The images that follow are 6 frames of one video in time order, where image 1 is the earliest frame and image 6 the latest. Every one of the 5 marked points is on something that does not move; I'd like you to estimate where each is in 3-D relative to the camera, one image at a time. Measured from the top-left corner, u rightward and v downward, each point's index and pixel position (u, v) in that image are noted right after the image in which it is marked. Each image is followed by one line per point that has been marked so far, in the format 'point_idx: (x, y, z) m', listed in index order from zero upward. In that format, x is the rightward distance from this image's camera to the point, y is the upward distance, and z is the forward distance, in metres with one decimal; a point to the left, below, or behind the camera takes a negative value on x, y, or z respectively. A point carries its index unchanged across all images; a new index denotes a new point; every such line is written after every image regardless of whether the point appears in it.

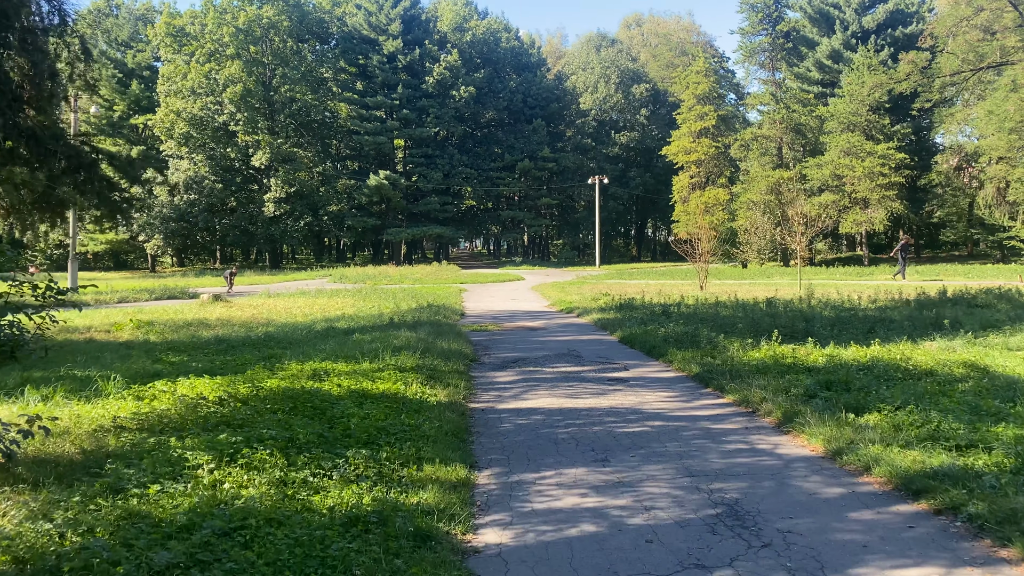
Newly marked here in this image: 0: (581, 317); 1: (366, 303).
0: (+1.2, -0.5, +14.2) m
1: (-3.1, -0.3, +17.5) m
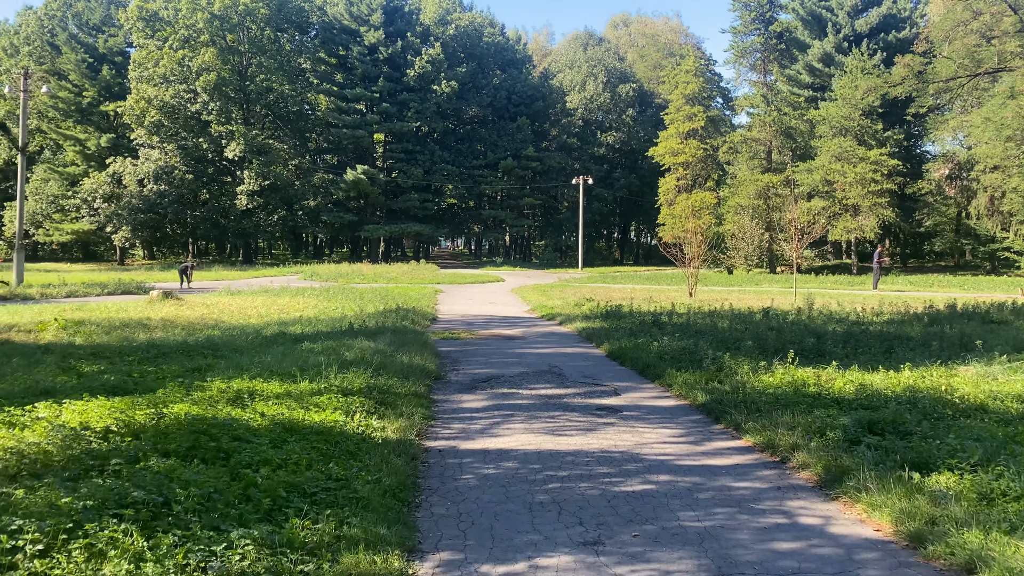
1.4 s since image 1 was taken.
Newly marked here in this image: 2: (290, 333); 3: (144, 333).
0: (+0.8, -0.6, +12.9) m
1: (-3.6, -0.3, +16.1) m
2: (-2.9, -0.6, +10.8) m
3: (-5.2, -0.6, +11.5) m
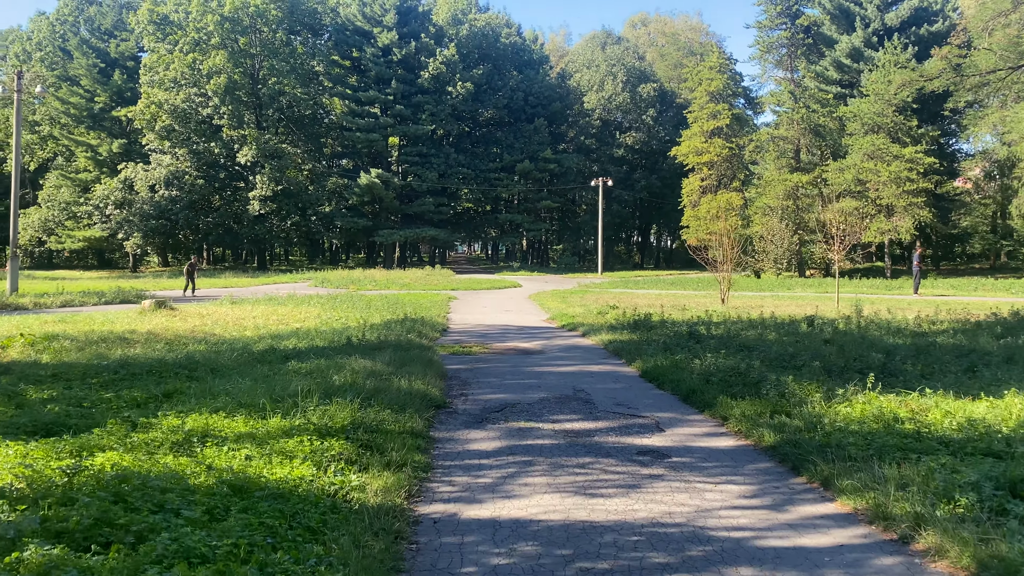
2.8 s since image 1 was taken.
0: (+1.1, -0.7, +11.7) m
1: (-3.2, -0.5, +14.9) m
2: (-2.7, -0.7, +9.6) m
3: (-4.9, -0.8, +10.4) m
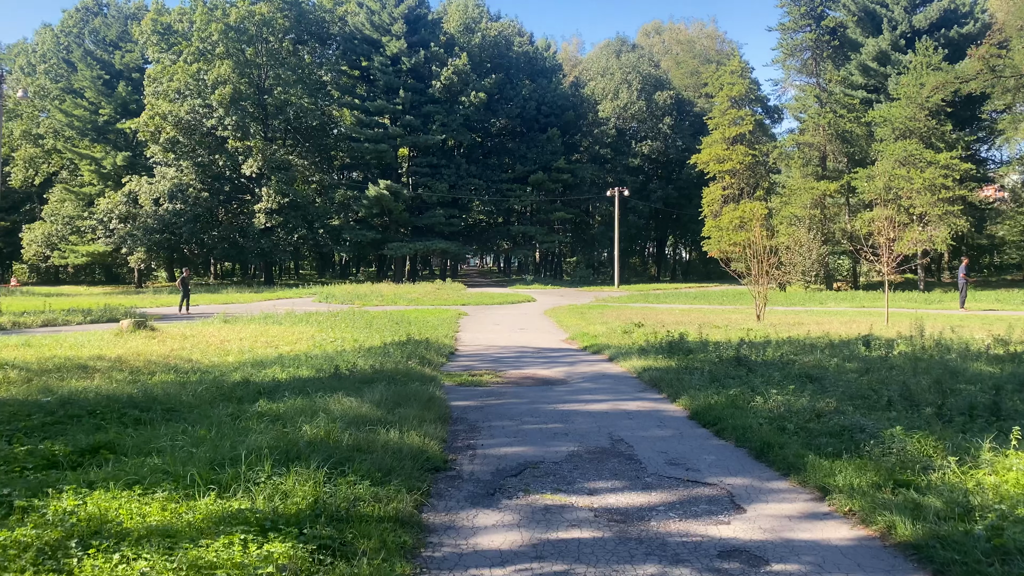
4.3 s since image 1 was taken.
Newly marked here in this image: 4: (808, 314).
0: (+1.3, -0.9, +10.1) m
1: (-3.0, -0.8, +13.4) m
2: (-2.5, -0.9, +8.2) m
3: (-4.7, -1.0, +8.9) m
4: (+6.8, -0.6, +19.0) m
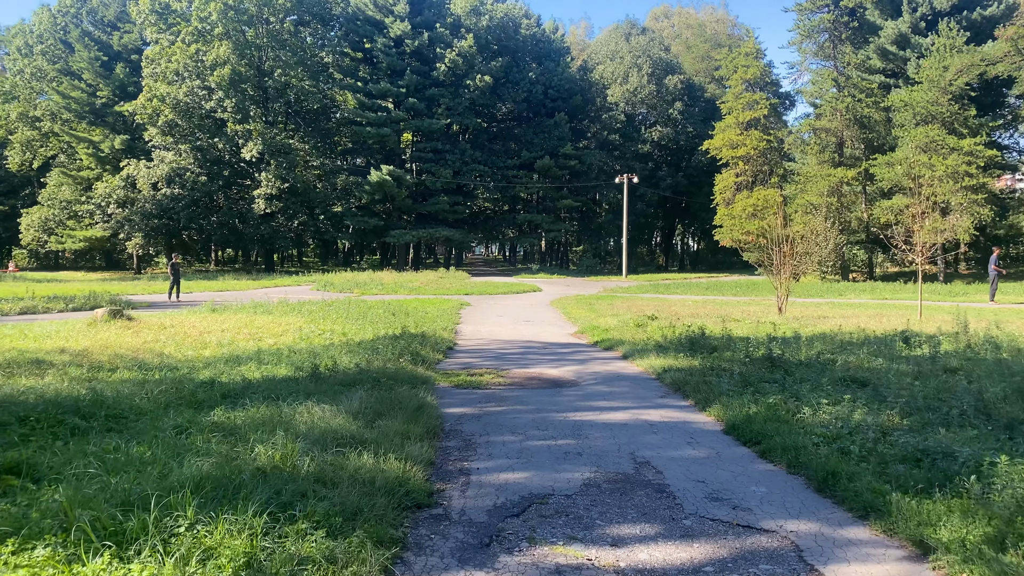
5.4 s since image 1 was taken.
0: (+1.3, -0.8, +9.1) m
1: (-2.9, -0.6, +12.4) m
2: (-2.5, -0.8, +7.1) m
3: (-4.7, -0.9, +7.9) m
4: (+6.9, -0.4, +17.9) m
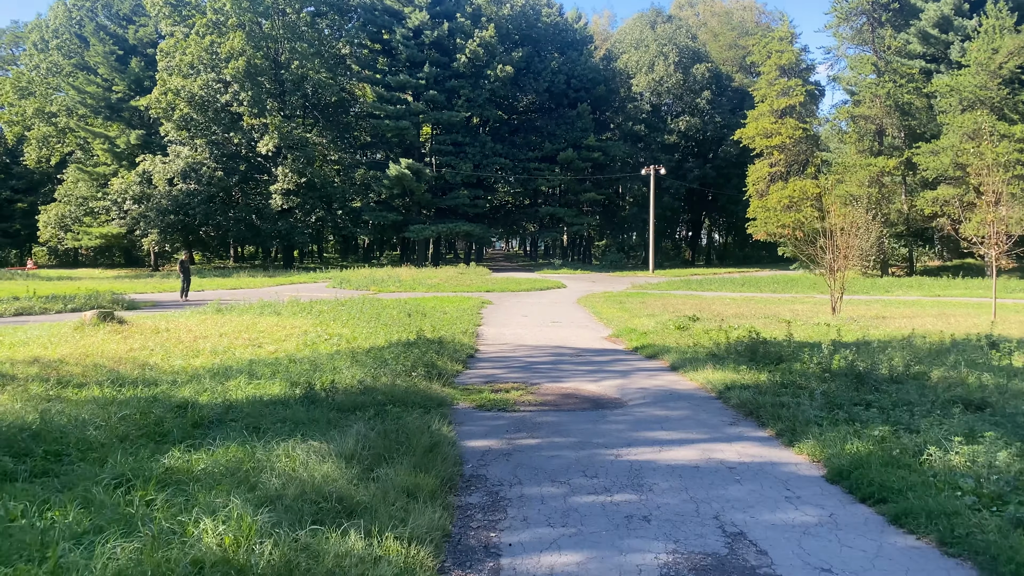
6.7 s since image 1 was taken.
0: (+1.6, -0.8, +7.8) m
1: (-2.5, -0.6, +11.3) m
2: (-2.2, -0.9, +6.0) m
3: (-4.4, -0.9, +6.8) m
4: (+7.4, -0.3, +16.5) m
